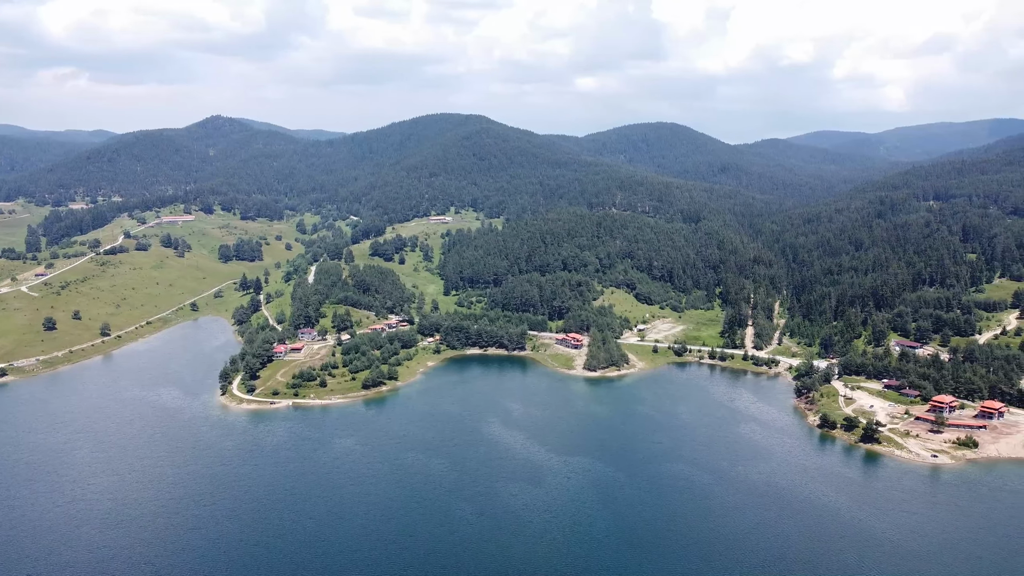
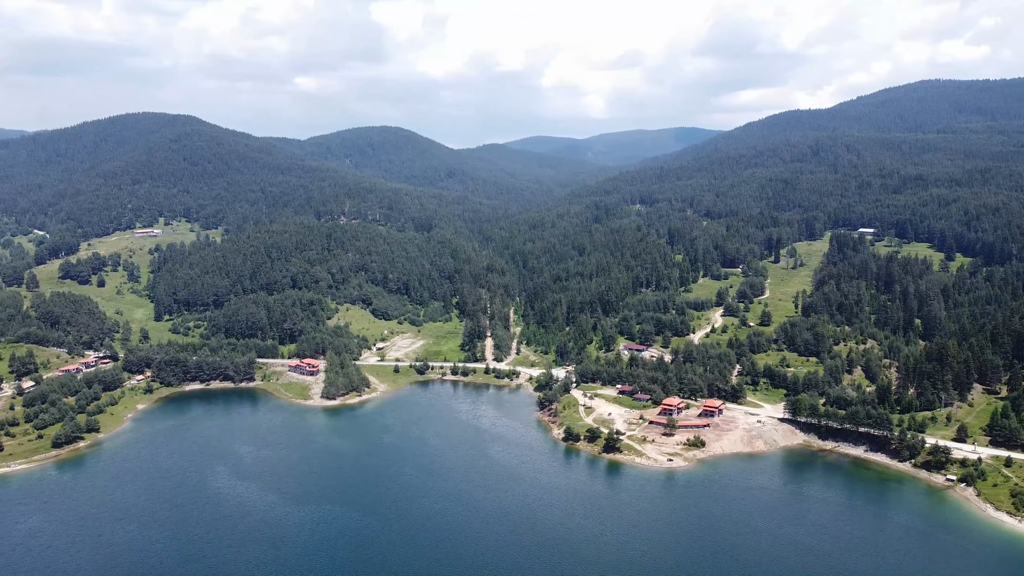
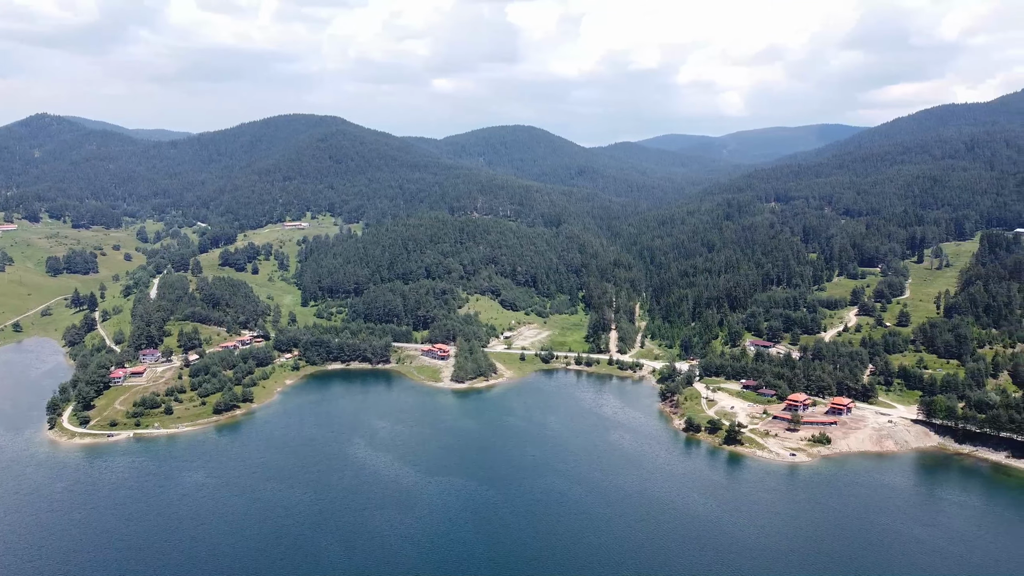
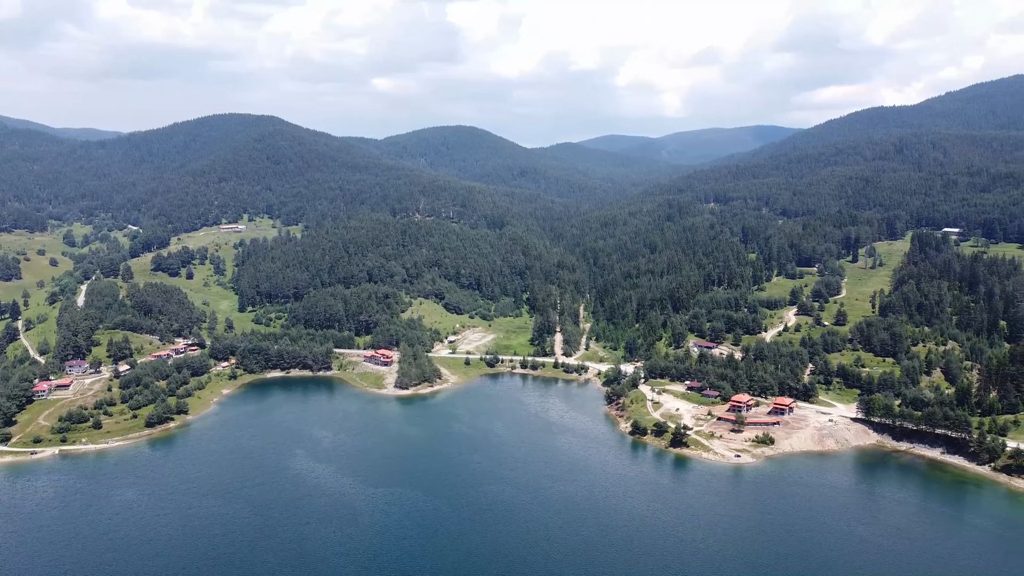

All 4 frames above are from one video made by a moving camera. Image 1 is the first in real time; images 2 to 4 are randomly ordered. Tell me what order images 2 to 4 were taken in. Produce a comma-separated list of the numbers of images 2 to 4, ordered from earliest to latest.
3, 4, 2
